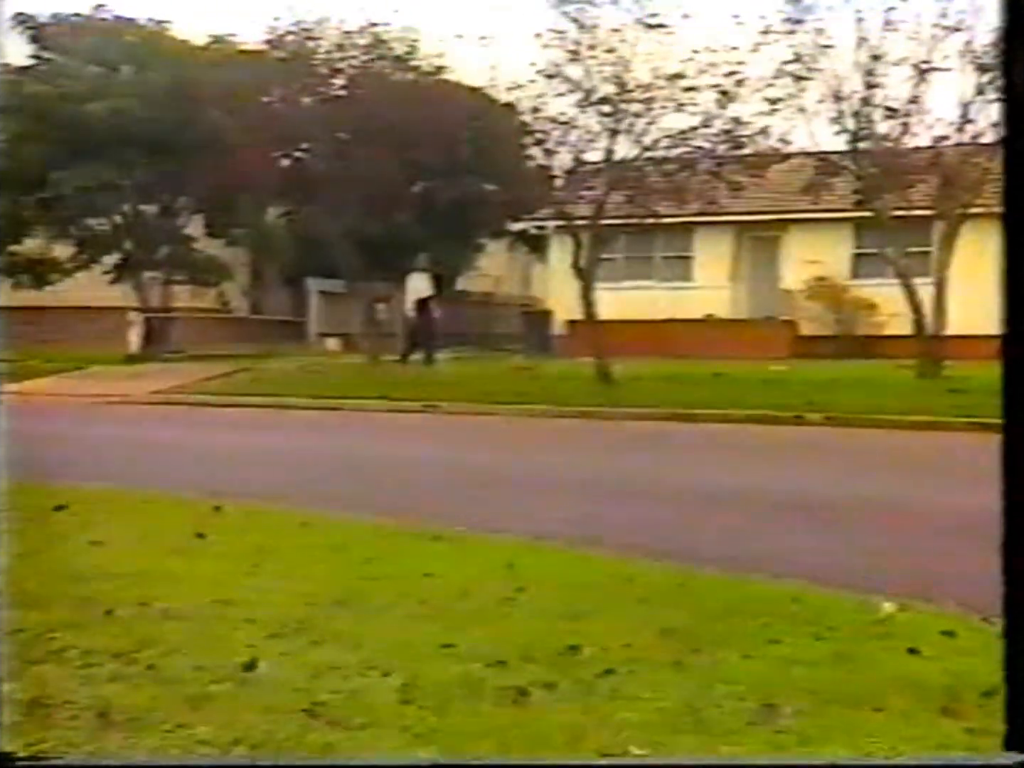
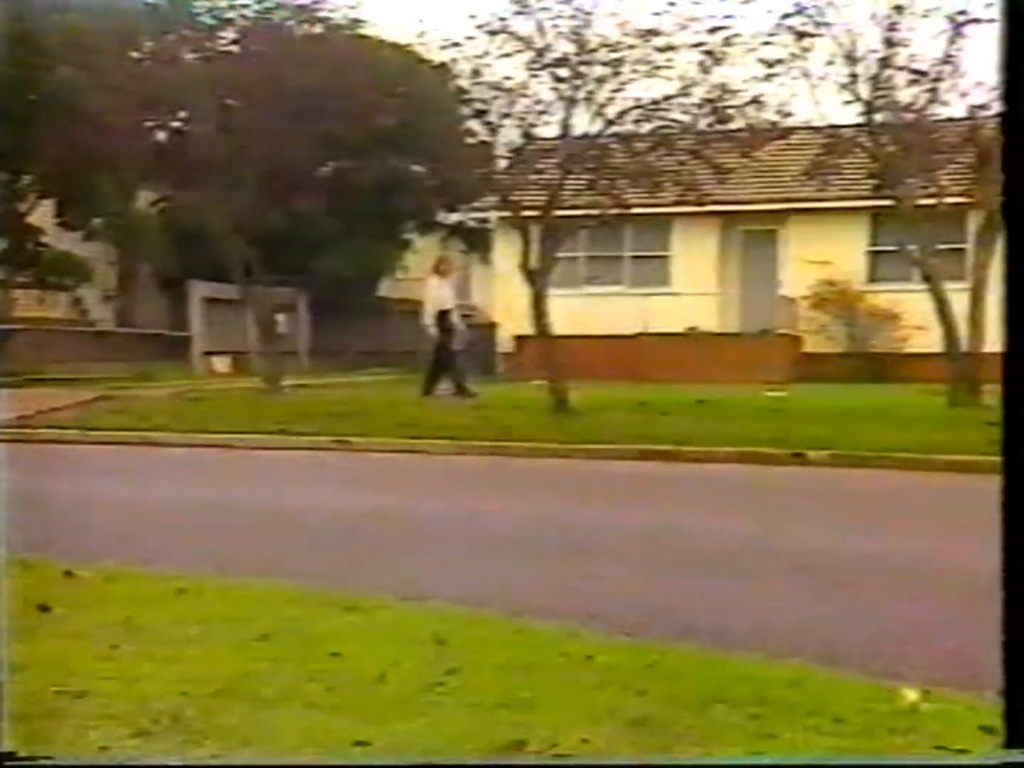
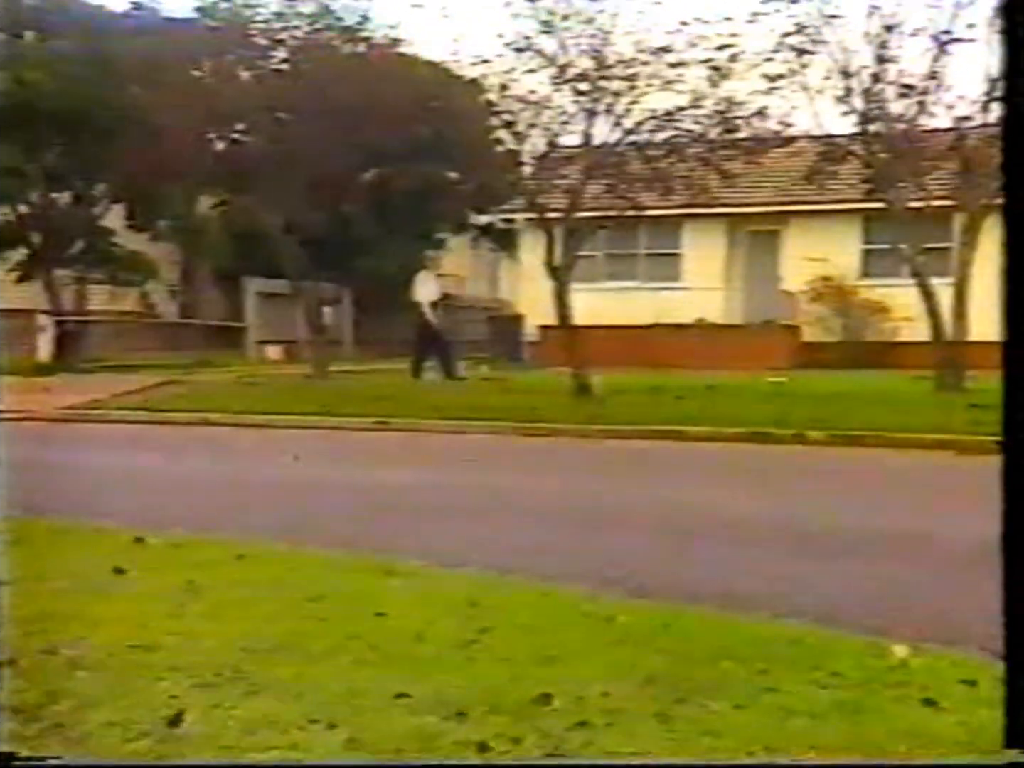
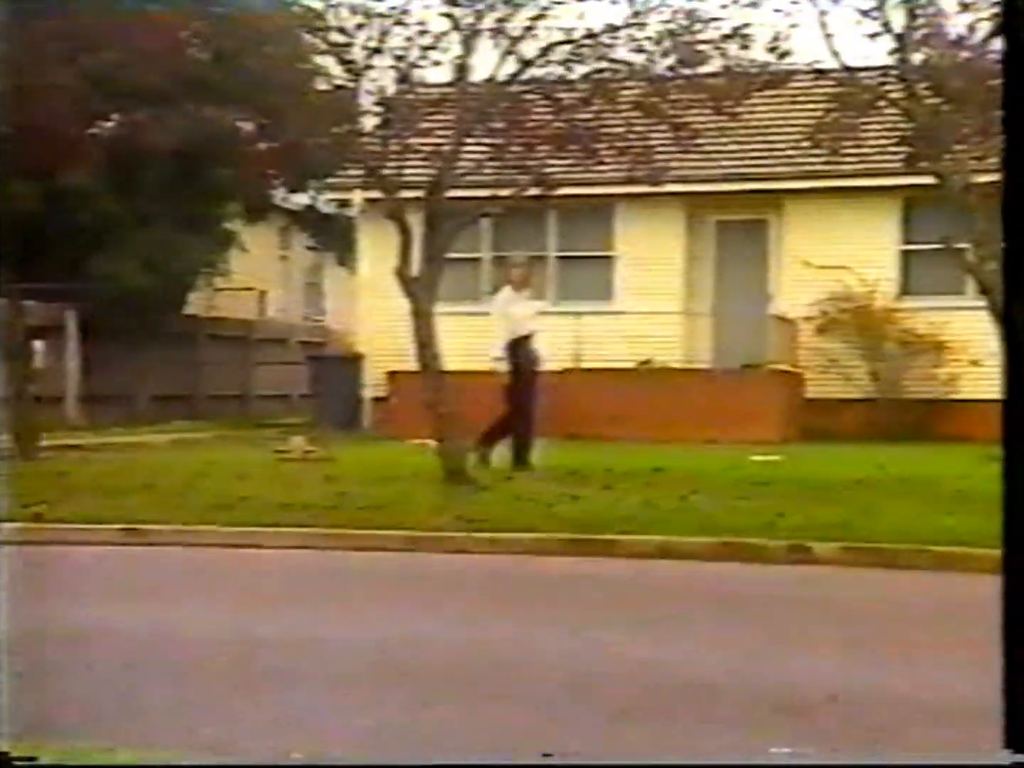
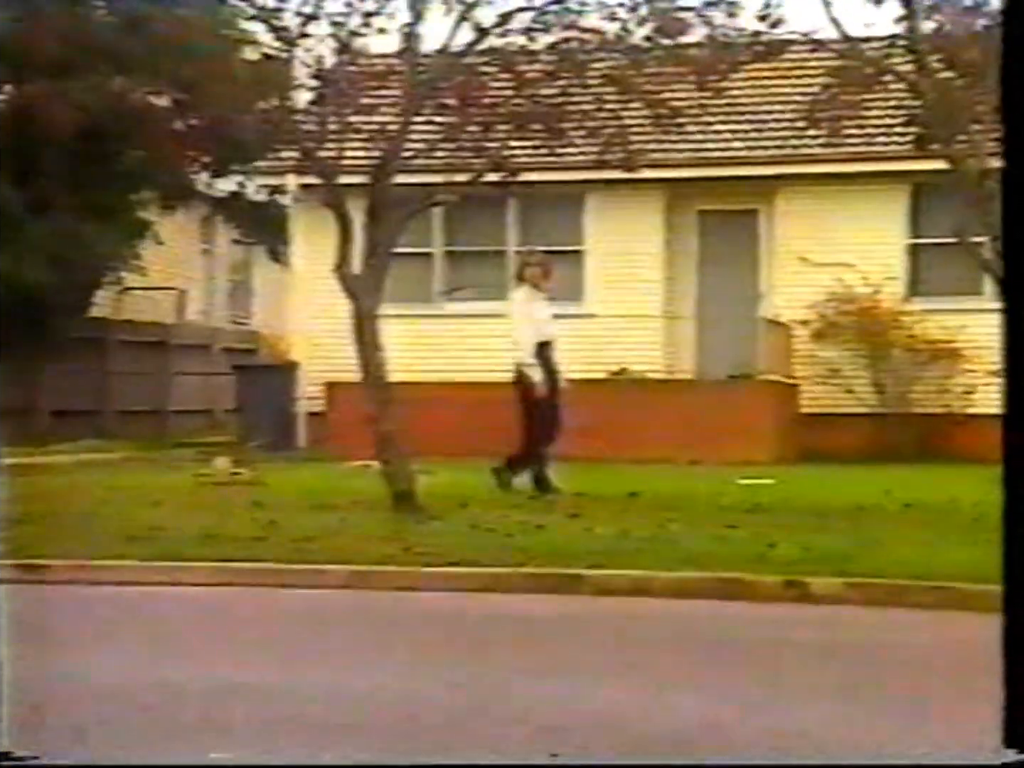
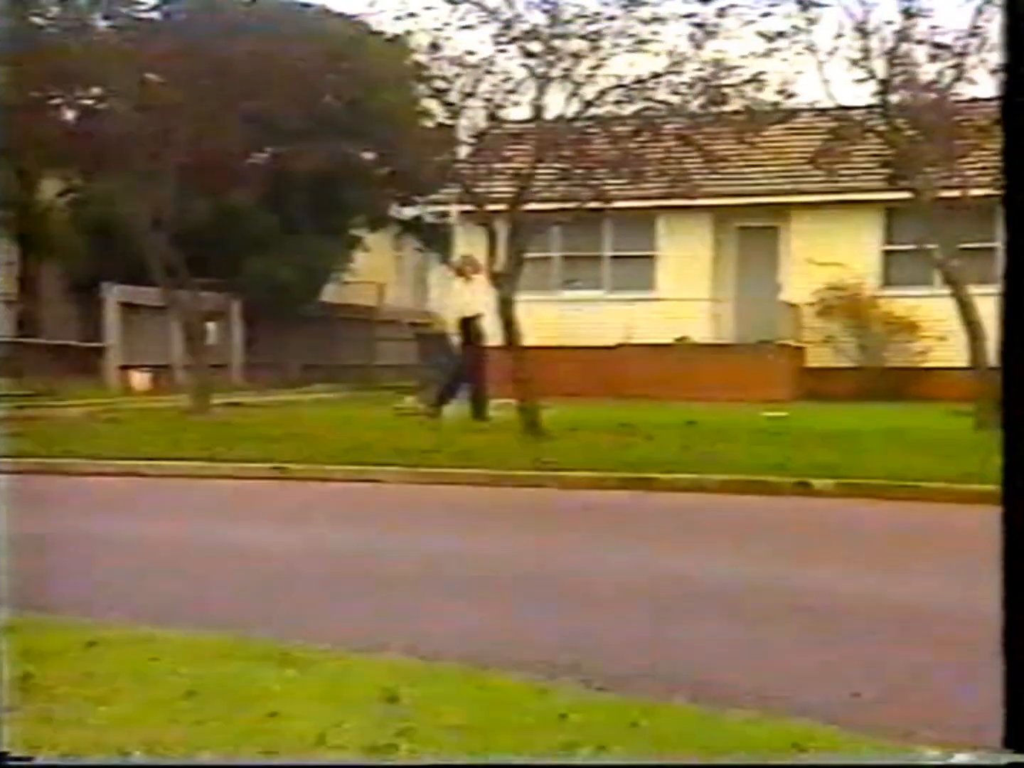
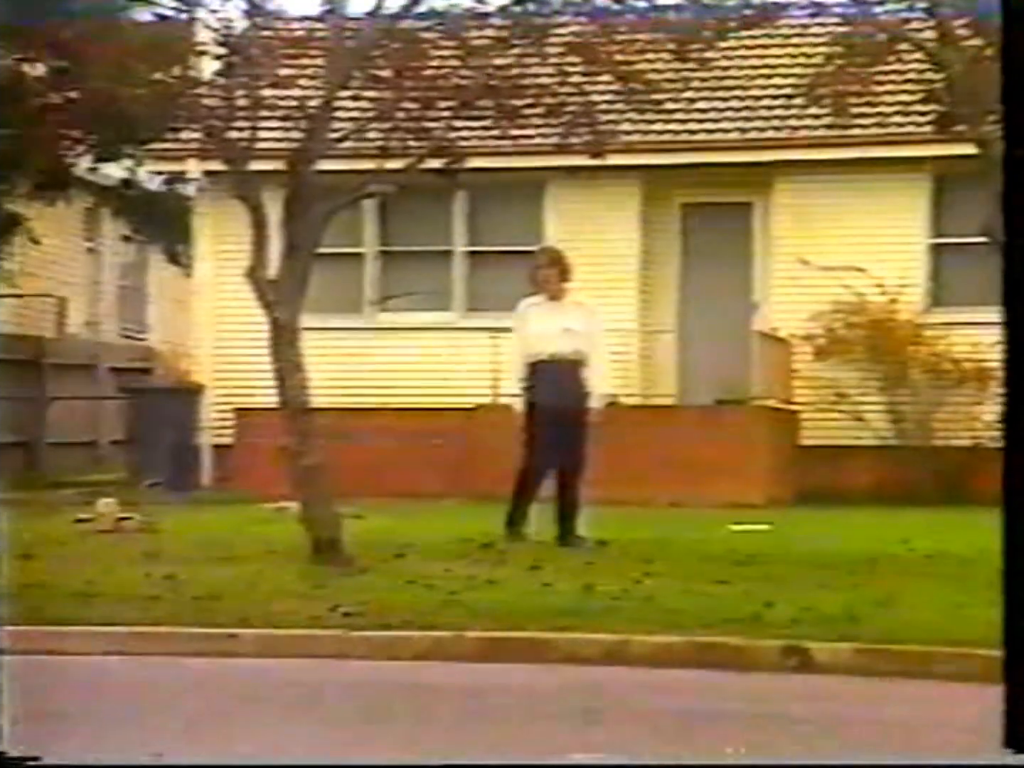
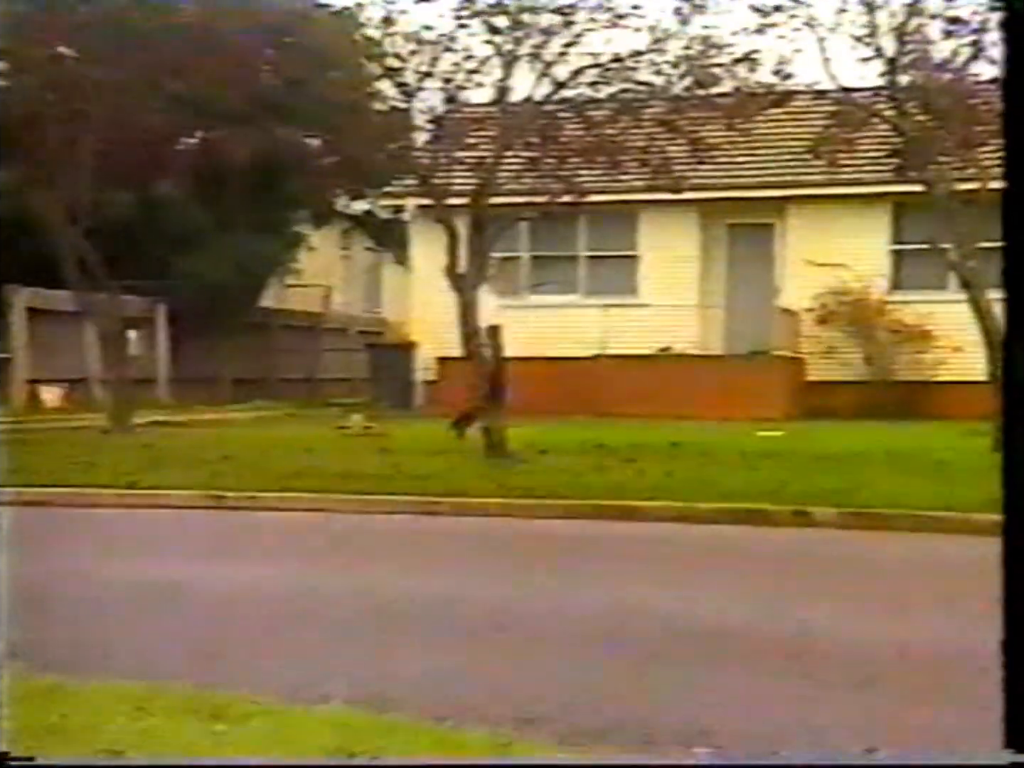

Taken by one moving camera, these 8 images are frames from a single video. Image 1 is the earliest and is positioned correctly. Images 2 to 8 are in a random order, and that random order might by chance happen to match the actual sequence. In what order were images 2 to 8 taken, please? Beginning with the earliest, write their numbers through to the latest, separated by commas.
3, 2, 6, 8, 4, 5, 7
